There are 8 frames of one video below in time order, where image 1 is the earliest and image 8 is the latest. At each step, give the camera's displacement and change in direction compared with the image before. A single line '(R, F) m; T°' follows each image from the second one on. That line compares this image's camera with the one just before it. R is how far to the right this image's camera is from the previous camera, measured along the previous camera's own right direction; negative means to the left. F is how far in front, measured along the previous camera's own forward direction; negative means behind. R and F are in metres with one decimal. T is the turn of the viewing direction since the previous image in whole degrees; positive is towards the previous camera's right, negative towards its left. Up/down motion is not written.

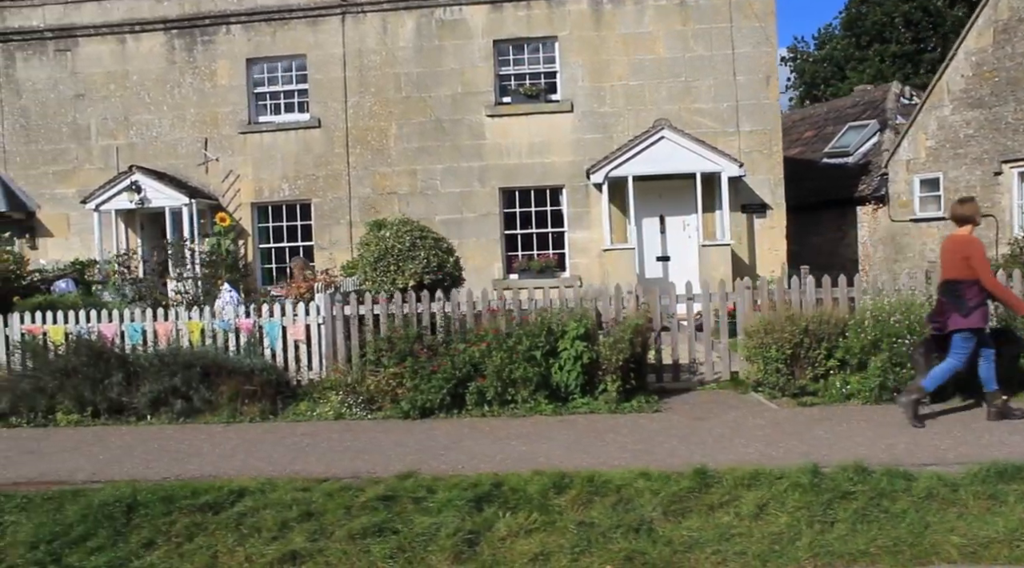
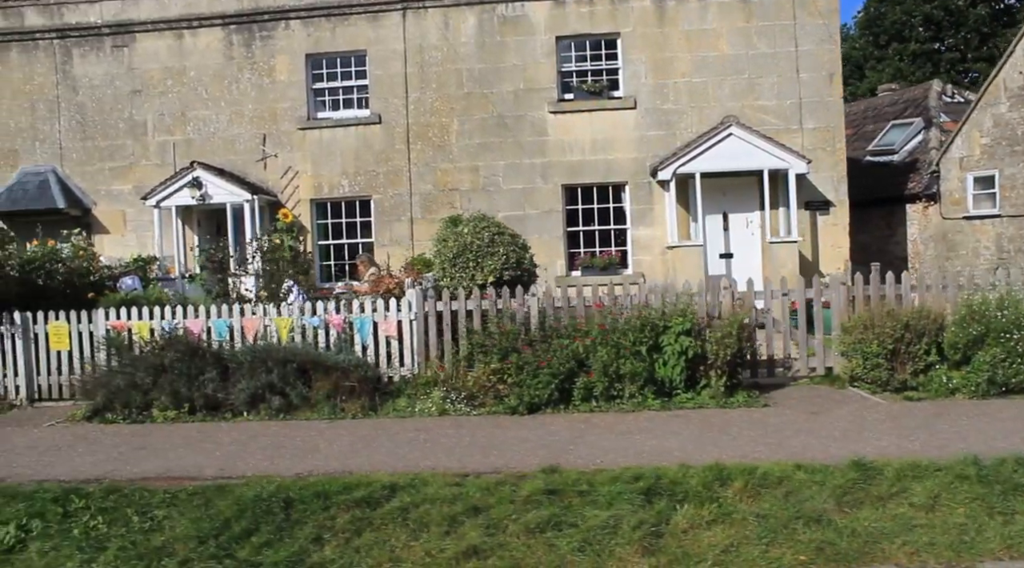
(-1.2, 0.0) m; +1°
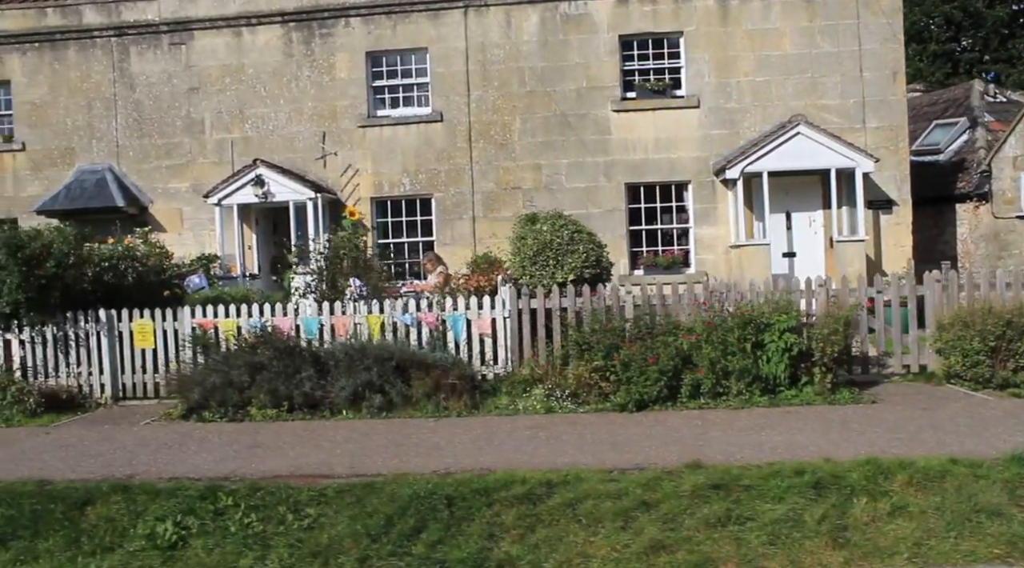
(-1.2, 0.0) m; +1°
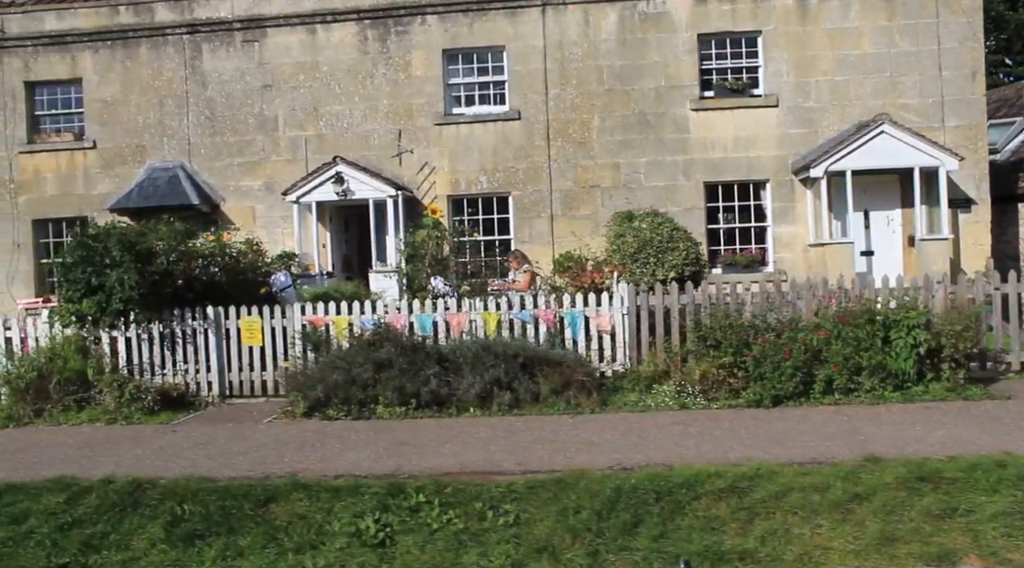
(-1.5, 0.0) m; +1°
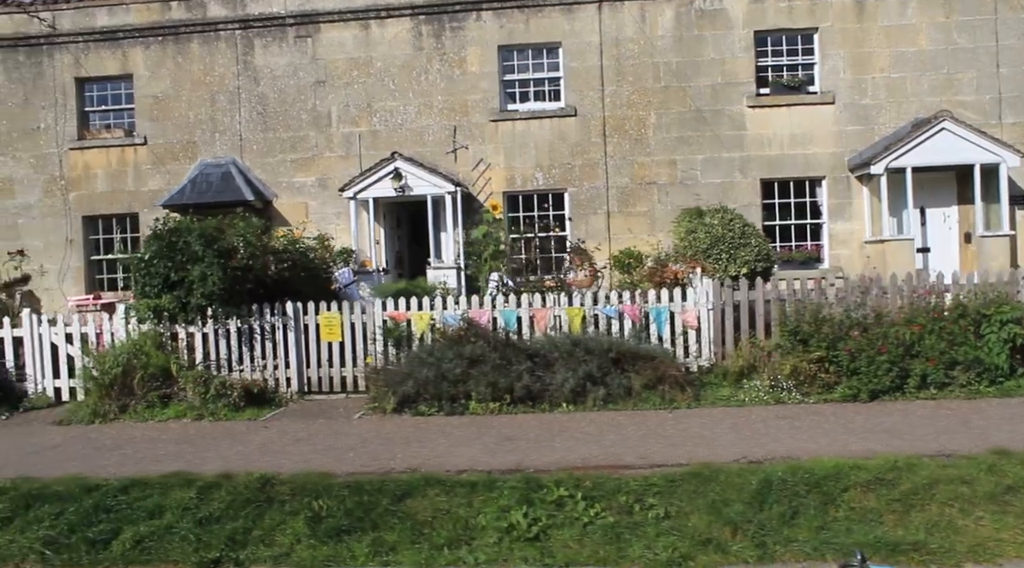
(-1.0, 0.0) m; +1°
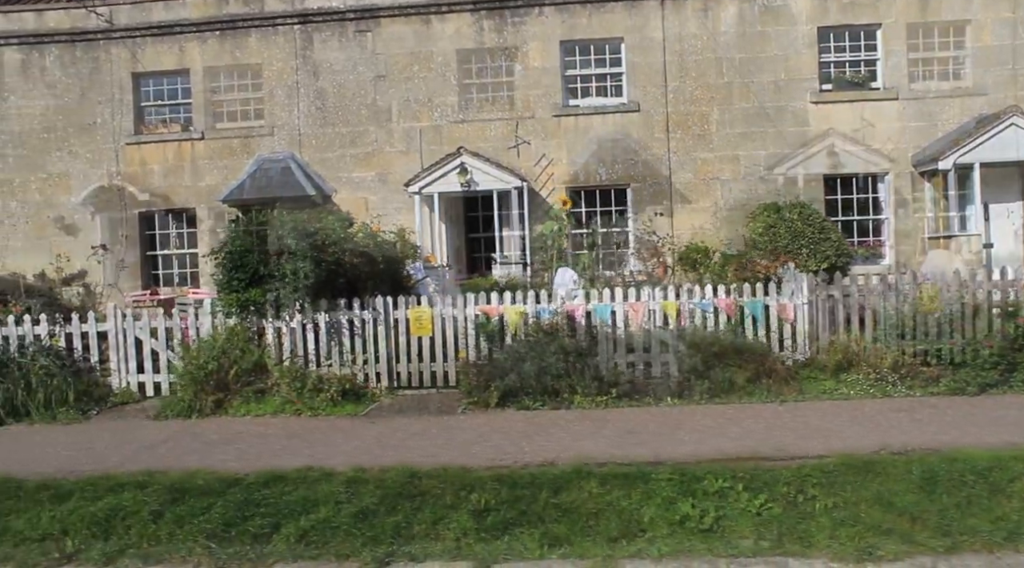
(-1.2, +0.1) m; +1°
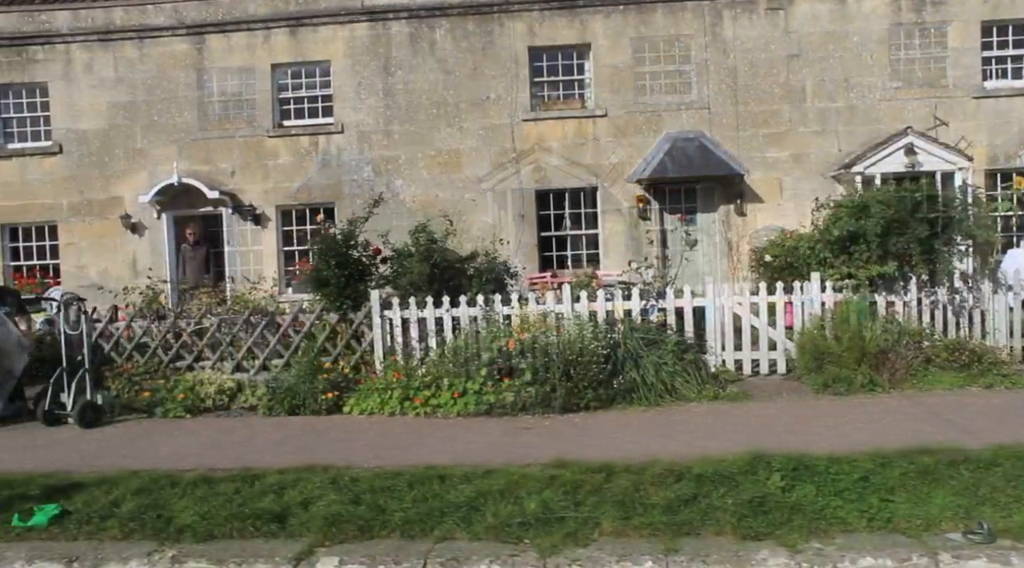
(-1.3, +0.1) m; +1°
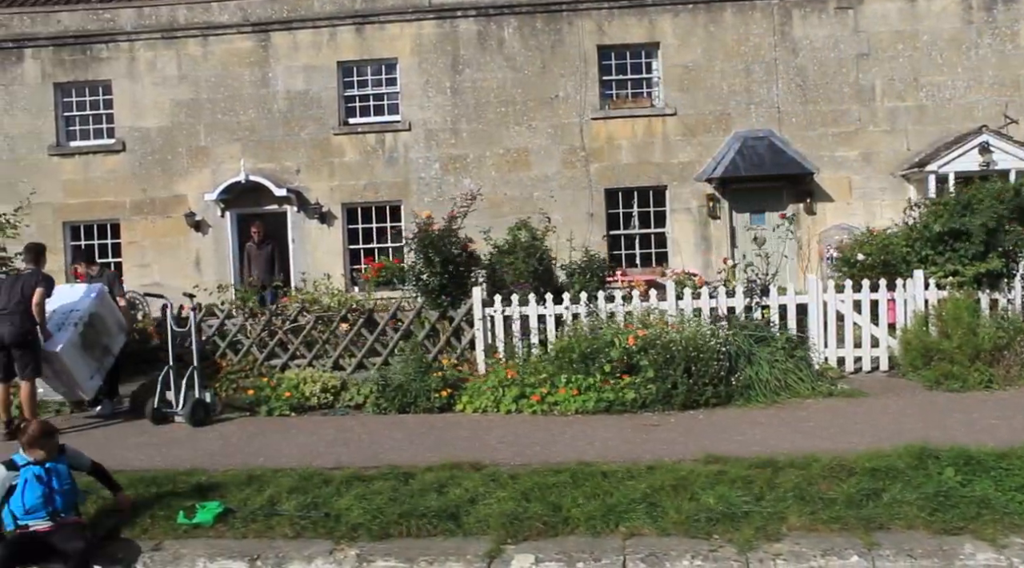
(-1.3, +0.1) m; +1°
